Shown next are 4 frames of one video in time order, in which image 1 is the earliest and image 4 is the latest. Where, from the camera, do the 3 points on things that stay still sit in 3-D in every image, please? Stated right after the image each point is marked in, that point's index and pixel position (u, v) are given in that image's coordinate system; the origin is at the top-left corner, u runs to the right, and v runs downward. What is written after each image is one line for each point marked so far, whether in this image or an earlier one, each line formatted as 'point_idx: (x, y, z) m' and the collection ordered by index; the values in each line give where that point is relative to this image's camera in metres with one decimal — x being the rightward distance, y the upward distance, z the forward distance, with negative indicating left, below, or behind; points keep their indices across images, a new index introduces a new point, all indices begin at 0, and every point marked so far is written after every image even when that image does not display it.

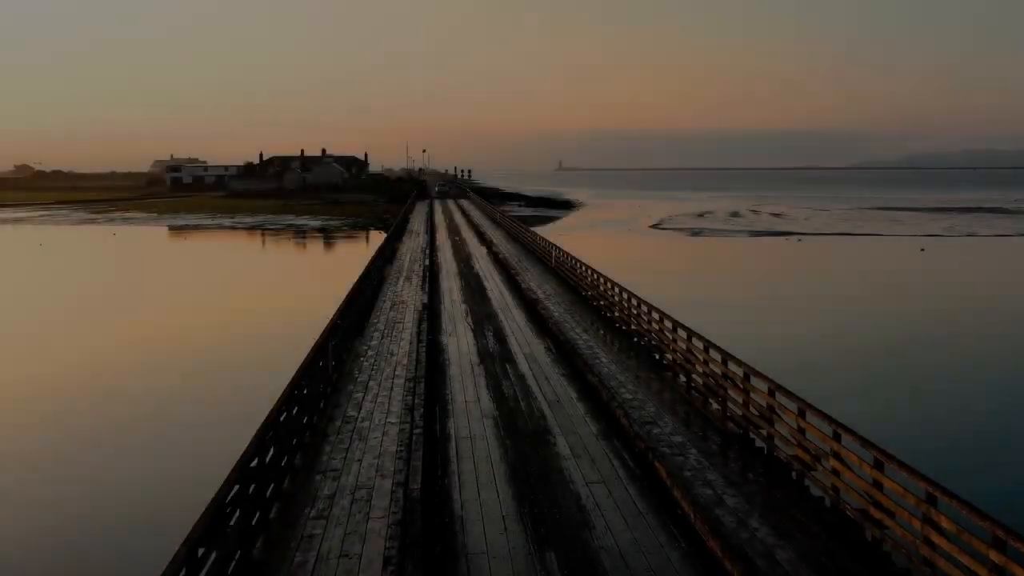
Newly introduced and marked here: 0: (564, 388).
0: (+1.1, -2.1, +10.0) m
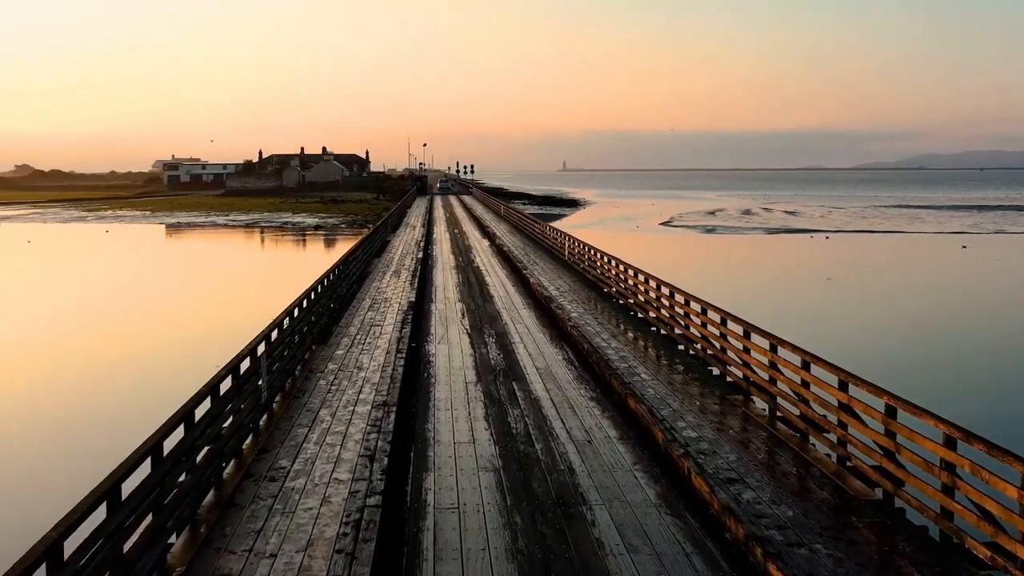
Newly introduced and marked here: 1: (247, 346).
0: (+1.2, -1.9, +7.0) m
1: (-3.8, -0.8, +6.9) m
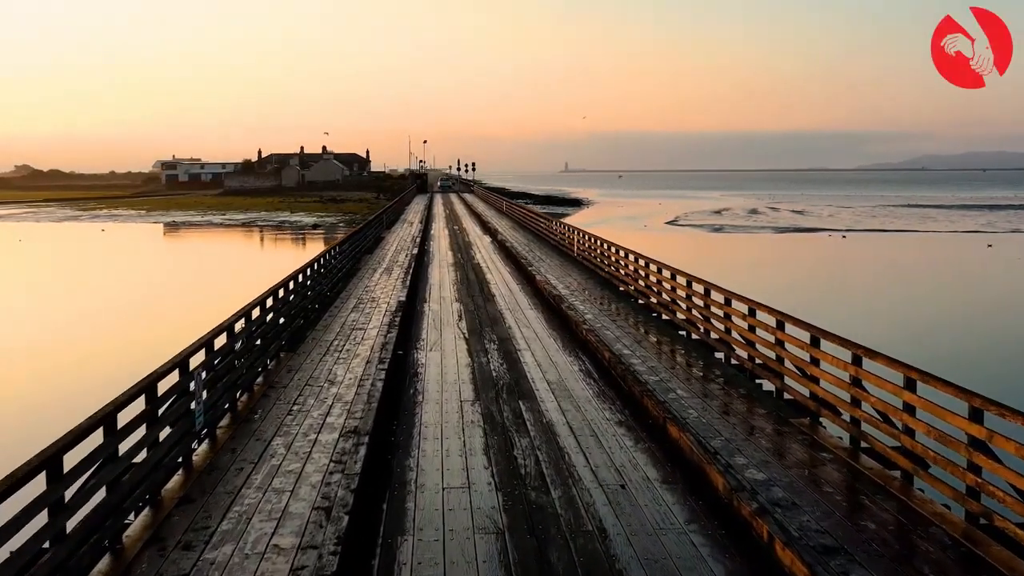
0: (+1.3, -1.9, +5.4) m
1: (-3.7, -0.8, +5.3) m
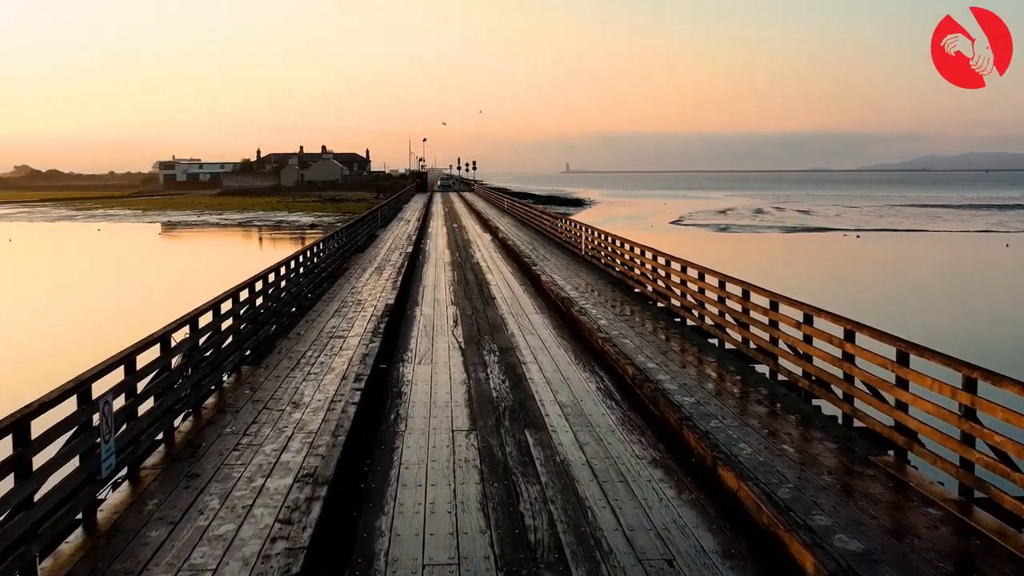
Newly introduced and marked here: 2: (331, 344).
0: (+1.3, -1.9, +4.1) m
1: (-3.7, -0.8, +4.0) m
2: (-3.0, -0.9, +8.1) m
